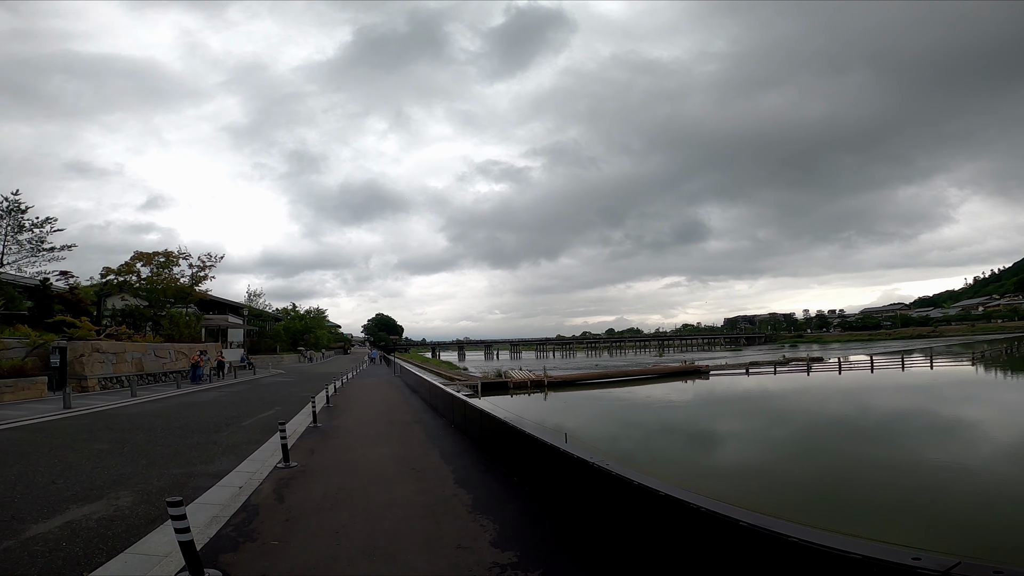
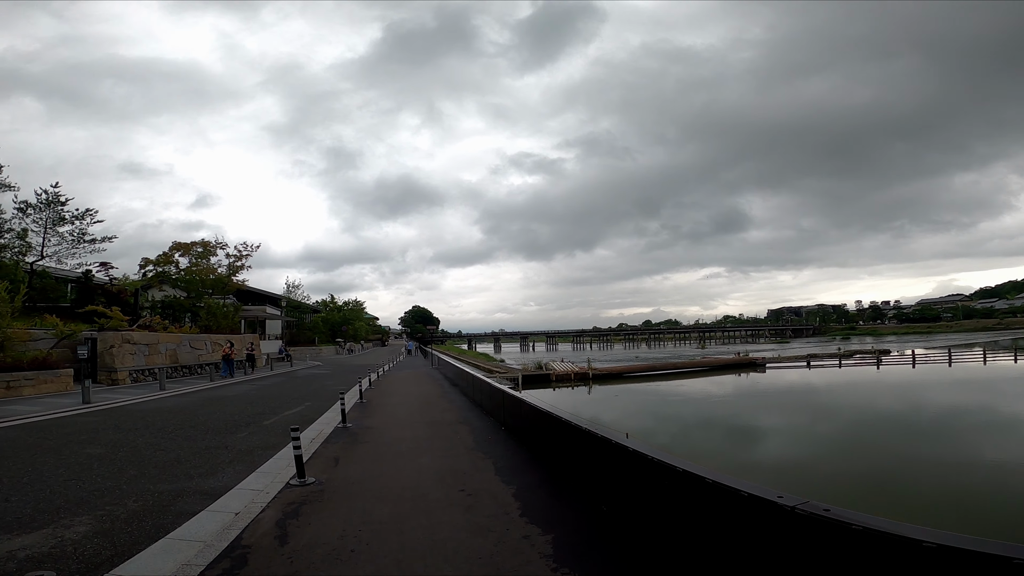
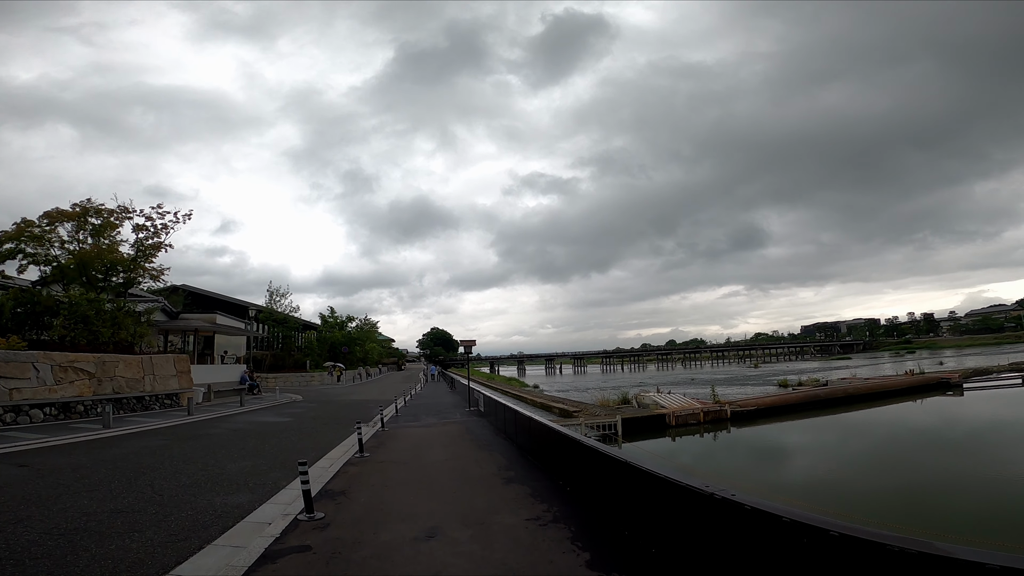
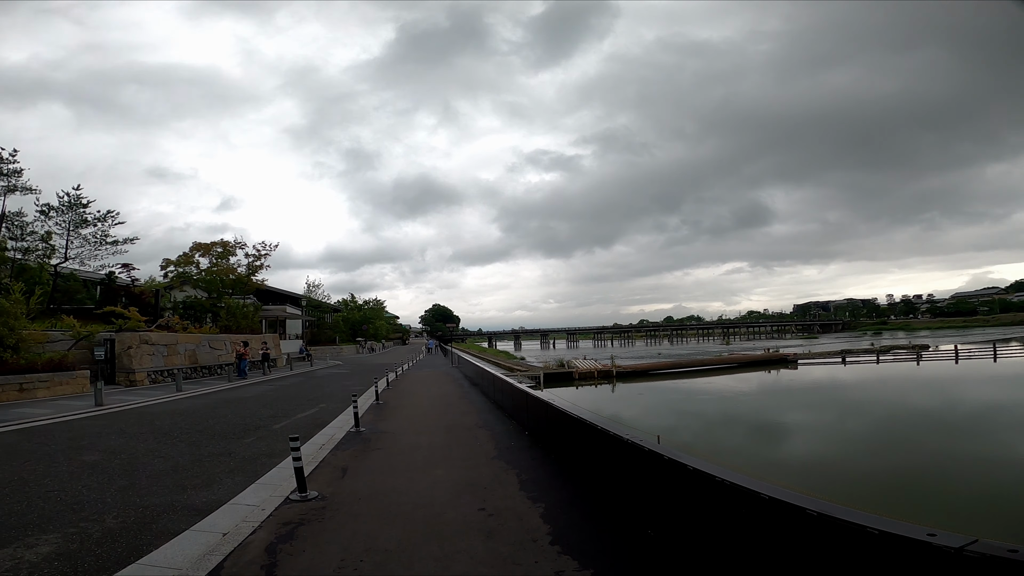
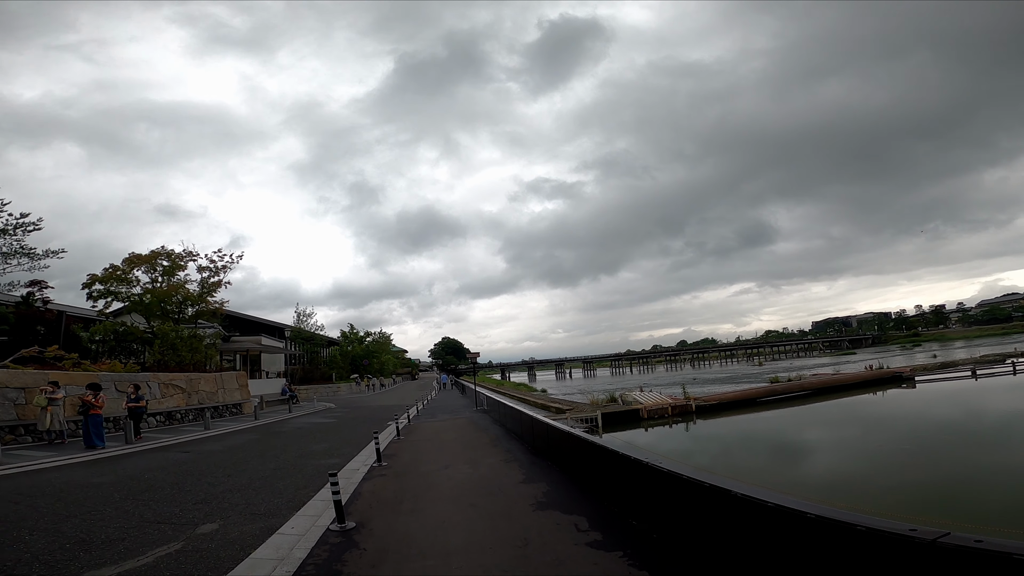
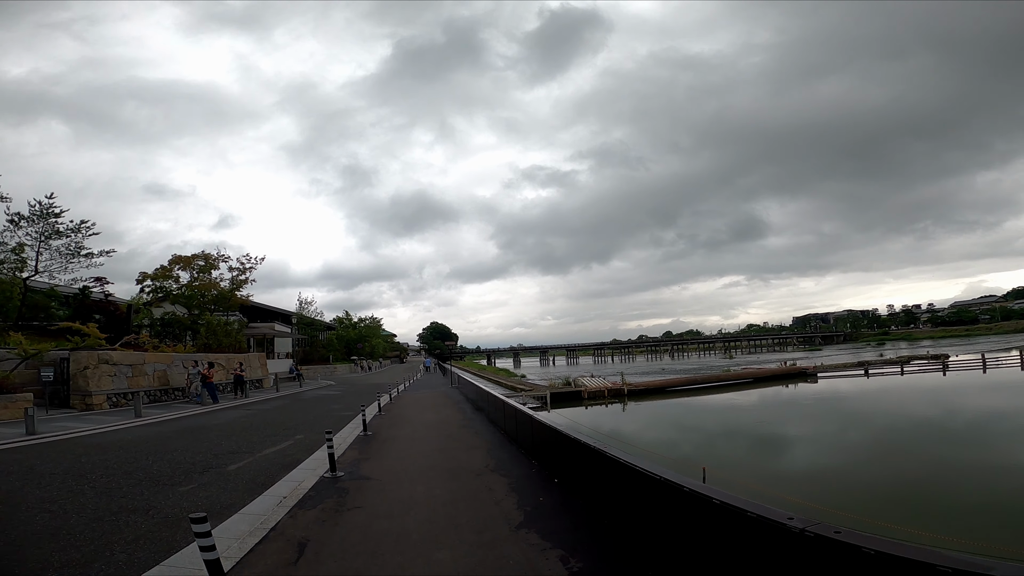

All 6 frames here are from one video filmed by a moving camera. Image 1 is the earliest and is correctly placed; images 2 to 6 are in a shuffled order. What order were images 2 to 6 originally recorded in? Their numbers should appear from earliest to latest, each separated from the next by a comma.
2, 4, 6, 5, 3
